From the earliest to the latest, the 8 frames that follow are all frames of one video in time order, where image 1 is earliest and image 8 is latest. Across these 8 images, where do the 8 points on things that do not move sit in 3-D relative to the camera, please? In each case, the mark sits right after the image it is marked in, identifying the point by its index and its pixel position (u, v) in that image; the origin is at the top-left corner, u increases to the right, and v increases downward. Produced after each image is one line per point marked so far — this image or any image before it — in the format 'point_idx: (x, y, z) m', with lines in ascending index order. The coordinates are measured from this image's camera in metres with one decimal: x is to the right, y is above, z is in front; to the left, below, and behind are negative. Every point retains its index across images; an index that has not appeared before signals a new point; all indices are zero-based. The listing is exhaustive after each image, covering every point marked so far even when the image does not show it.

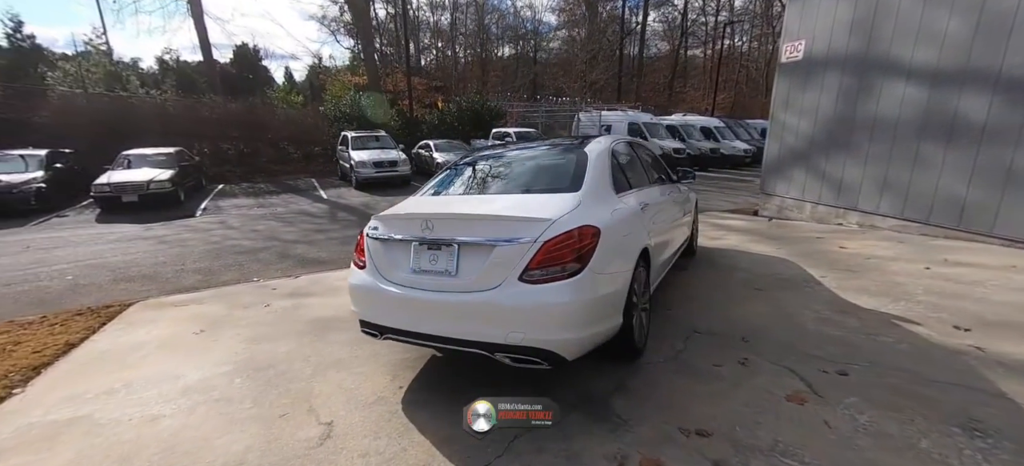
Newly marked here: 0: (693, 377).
0: (+1.1, -0.8, +2.5) m
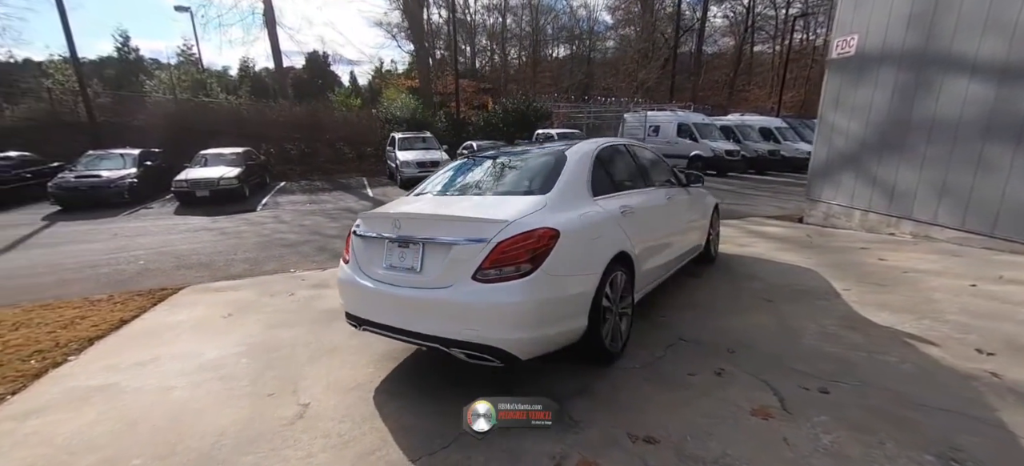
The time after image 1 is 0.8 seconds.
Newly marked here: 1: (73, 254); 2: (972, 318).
0: (+0.9, -0.9, +2.5) m
1: (-8.0, -0.4, +8.0) m
2: (+3.3, -0.6, +3.1) m
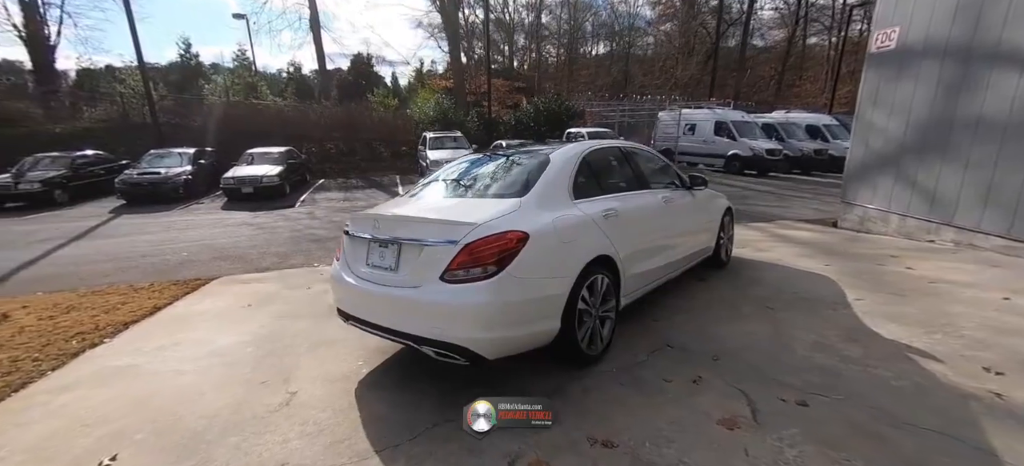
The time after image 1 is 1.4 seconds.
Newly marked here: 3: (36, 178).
0: (+0.7, -0.9, +2.5) m
1: (-7.7, -0.2, +8.8) m
2: (+3.2, -0.6, +2.9) m
3: (-14.9, +1.8, +13.8) m
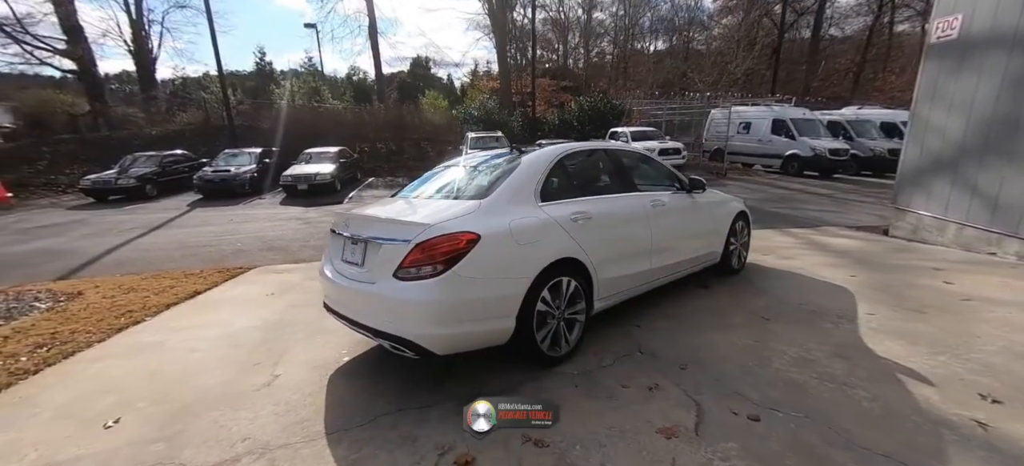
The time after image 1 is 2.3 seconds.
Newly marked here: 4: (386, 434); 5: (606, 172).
0: (+0.4, -0.9, +2.5) m
1: (-7.1, 0.0, +9.8) m
2: (+2.9, -0.7, +2.6) m
3: (-13.6, +2.1, +15.6) m
4: (-0.6, -1.0, +2.2) m
5: (+0.7, +0.5, +3.4) m
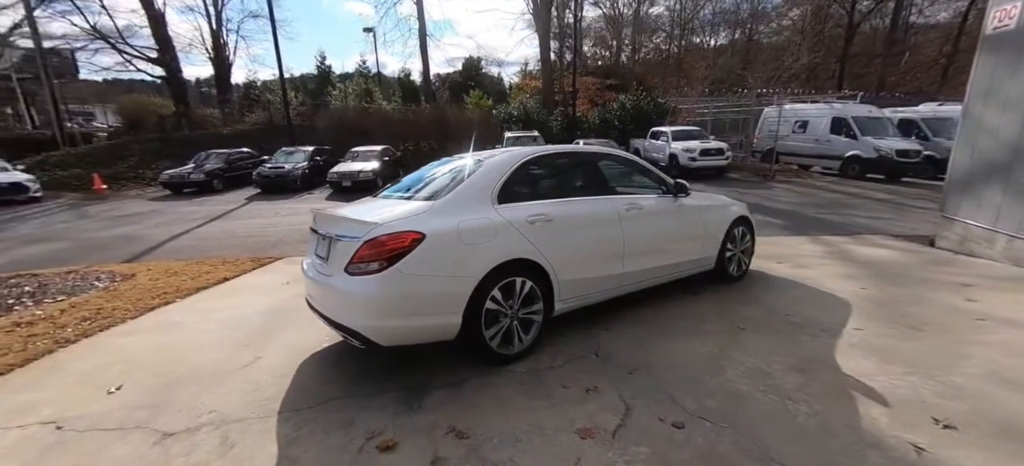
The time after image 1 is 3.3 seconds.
0: (+0.1, -0.9, +2.6) m
1: (-6.5, +0.2, +10.7) m
2: (+2.6, -0.8, +2.4) m
3: (-12.2, +2.5, +17.2) m
4: (-1.0, -1.0, +2.4) m
5: (+0.5, +0.4, +3.4) m
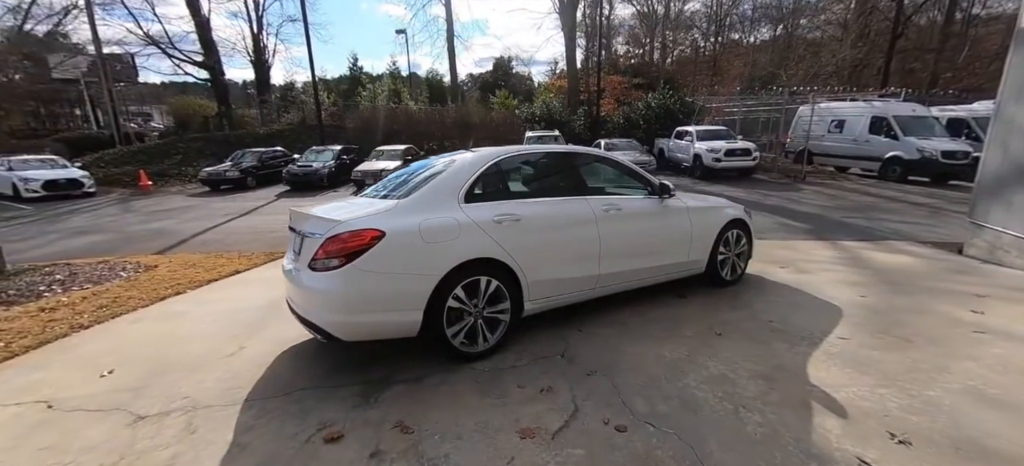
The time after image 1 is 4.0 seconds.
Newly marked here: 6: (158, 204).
0: (-0.2, -0.9, +2.6) m
1: (-6.1, +0.3, +11.1) m
2: (+2.3, -0.8, +2.2) m
3: (-11.3, +2.7, +18.1) m
4: (-1.3, -1.0, +2.5) m
5: (+0.3, +0.4, +3.4) m
6: (-12.5, +1.0, +15.5) m
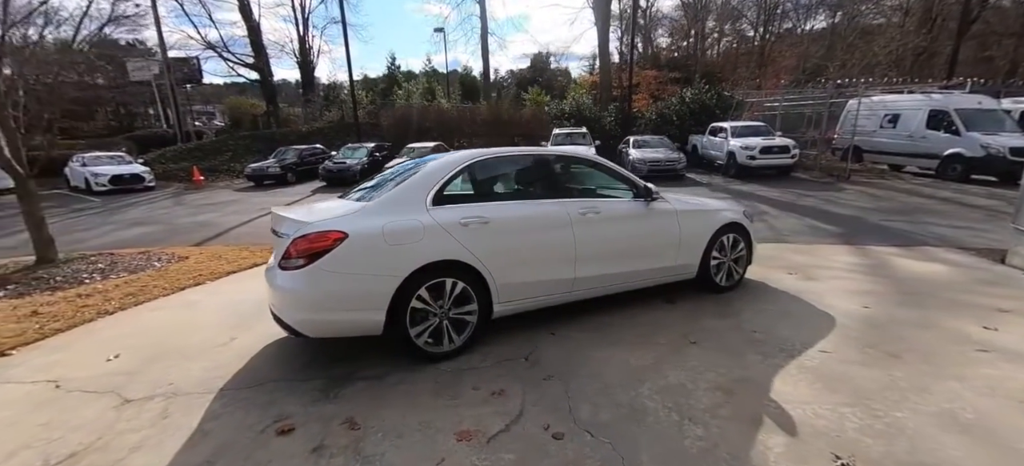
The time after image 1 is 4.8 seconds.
0: (-0.4, -0.9, +2.6) m
1: (-5.6, +0.4, +11.7) m
2: (+2.0, -0.9, +2.0) m
3: (-10.1, +3.0, +19.0) m
4: (-1.6, -1.0, +2.7) m
5: (+0.2, +0.4, +3.4) m
6: (-11.6, +1.3, +16.6) m
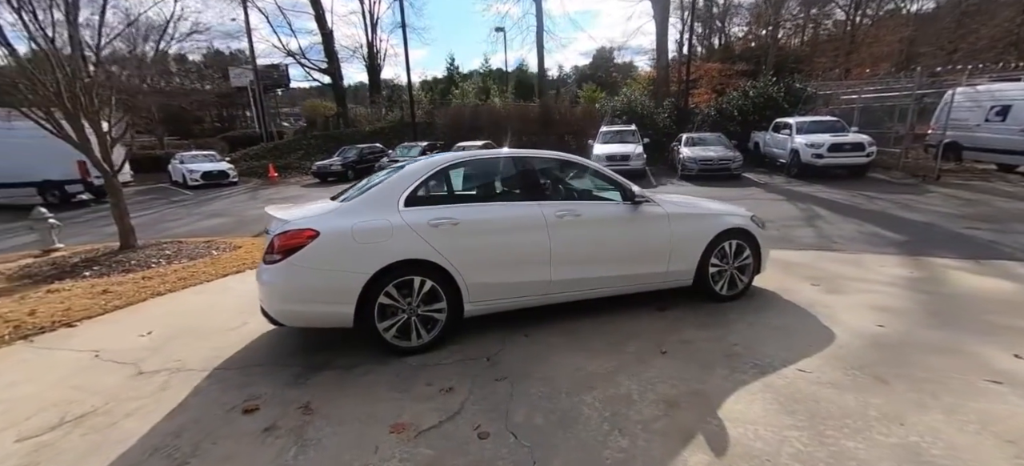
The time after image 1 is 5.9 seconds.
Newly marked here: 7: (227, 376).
0: (-0.7, -0.9, +2.8) m
1: (-4.5, +0.6, +12.4) m
2: (+1.6, -1.0, +1.8) m
3: (-7.9, +3.3, +20.4) m
4: (-1.8, -1.0, +3.0) m
5: (0.0, +0.4, +3.4) m
6: (-9.7, +1.7, +18.1) m
7: (-1.9, -1.0, +3.0) m
